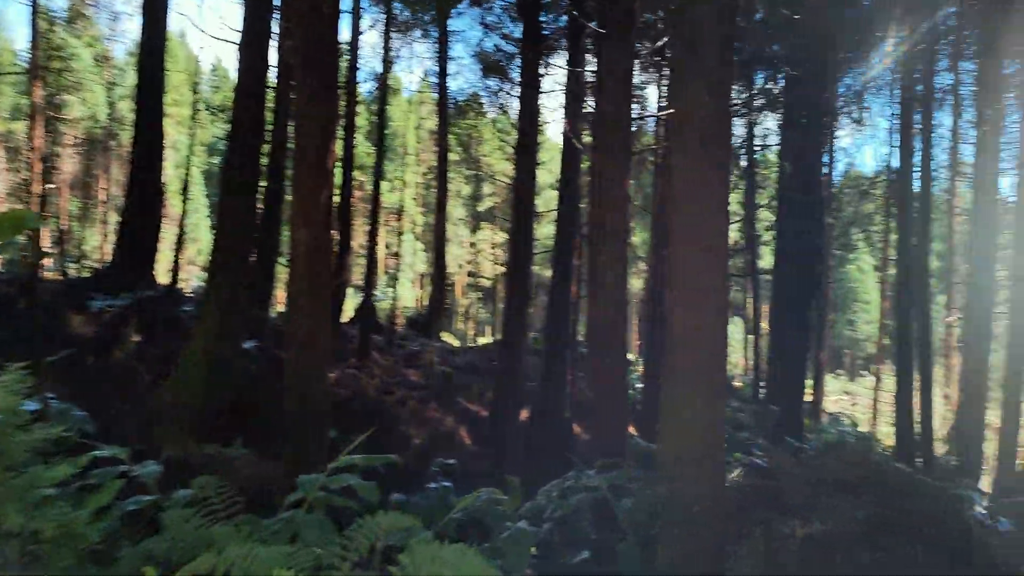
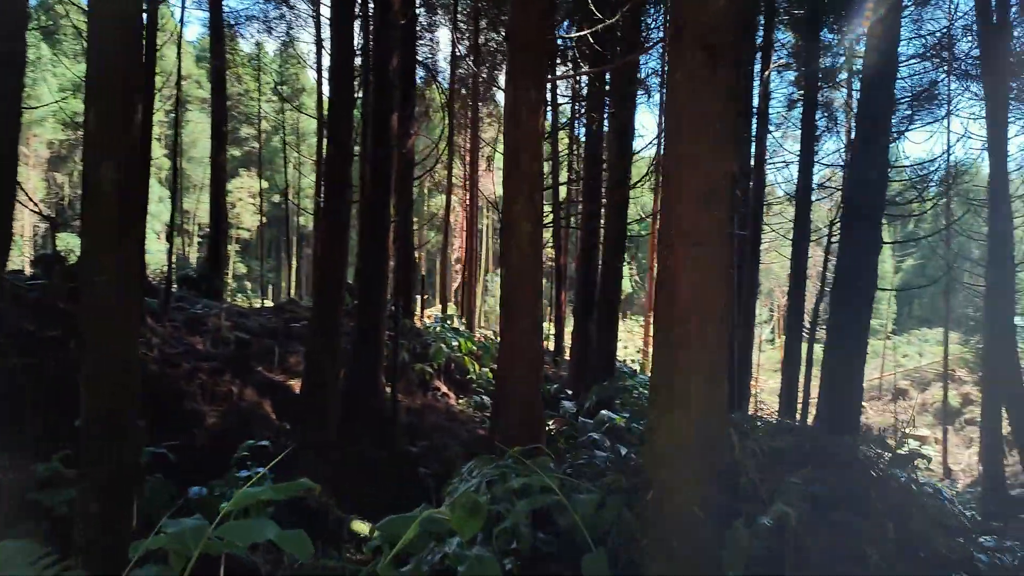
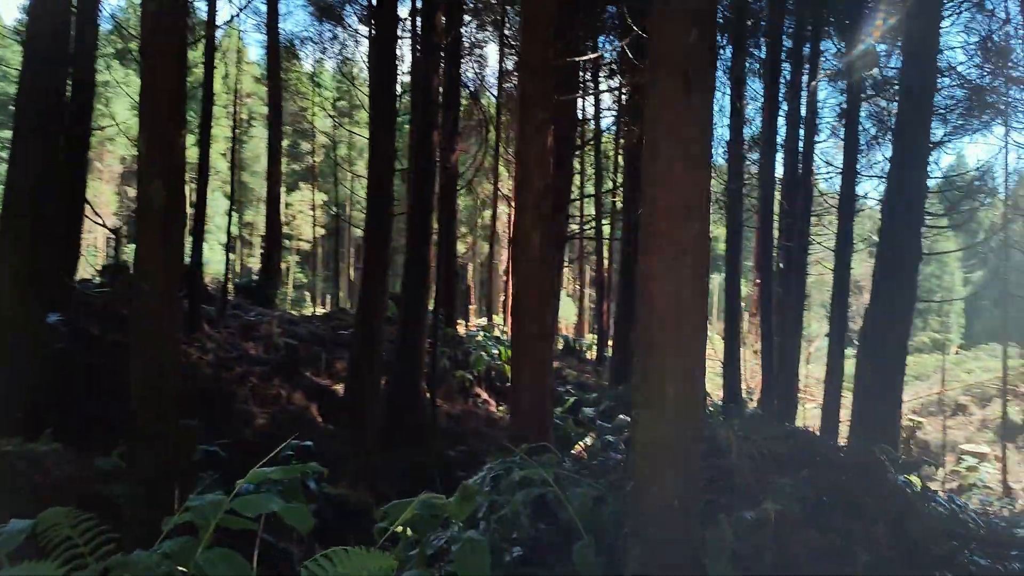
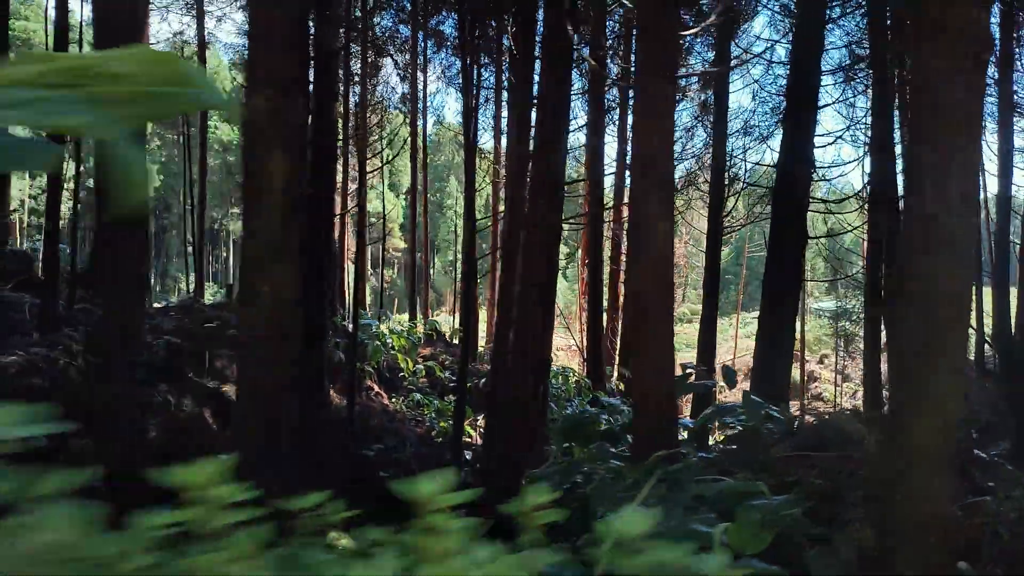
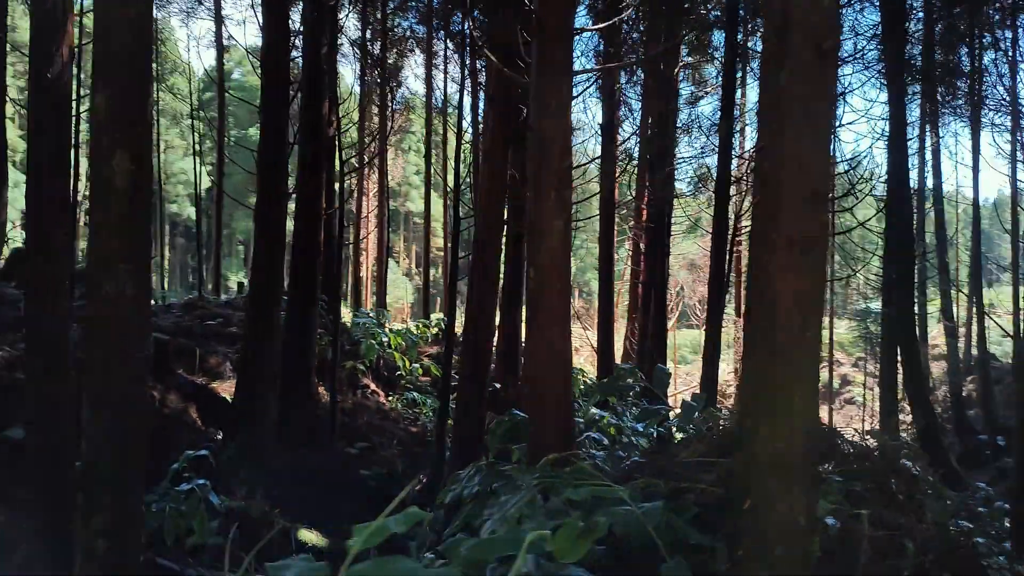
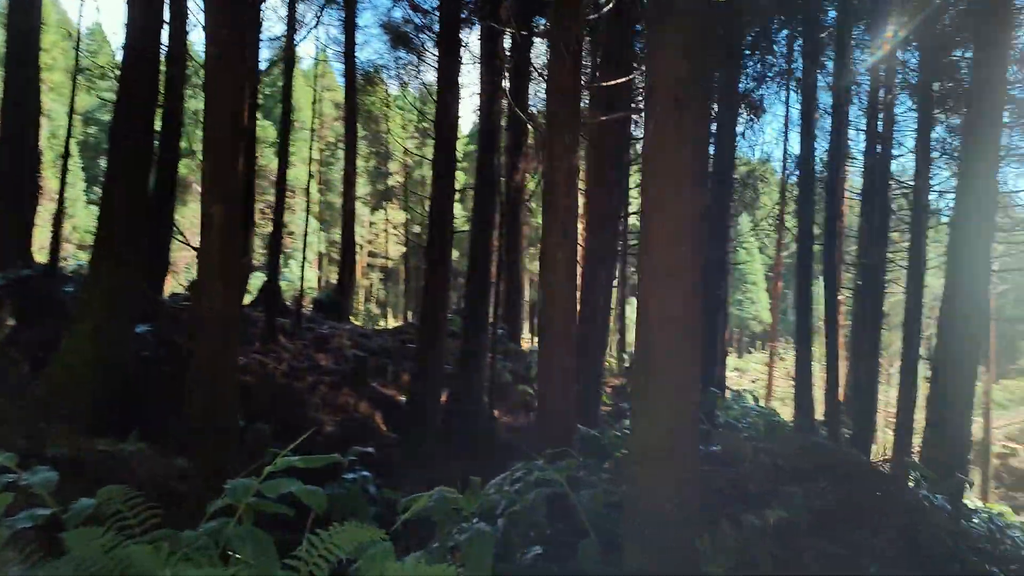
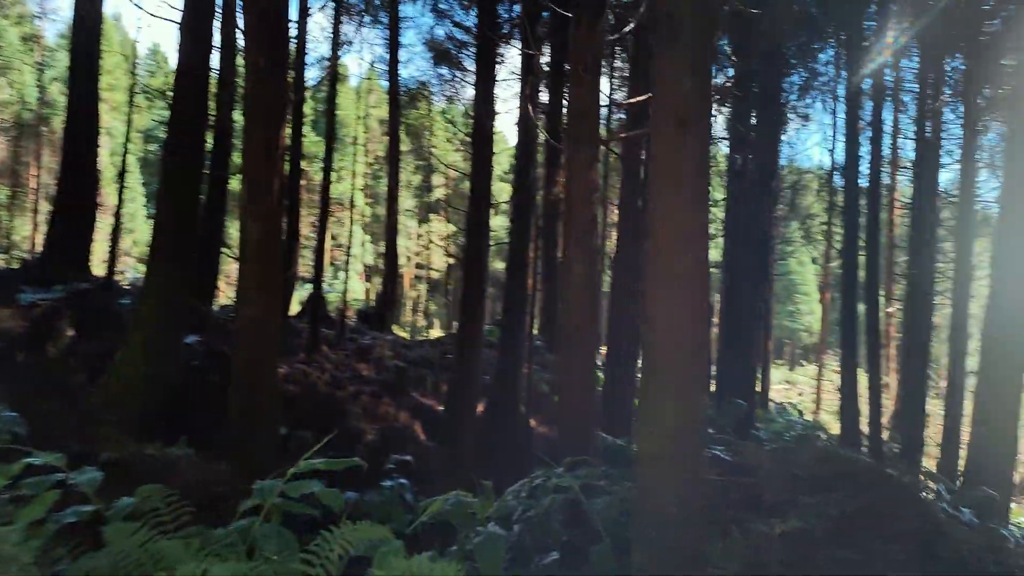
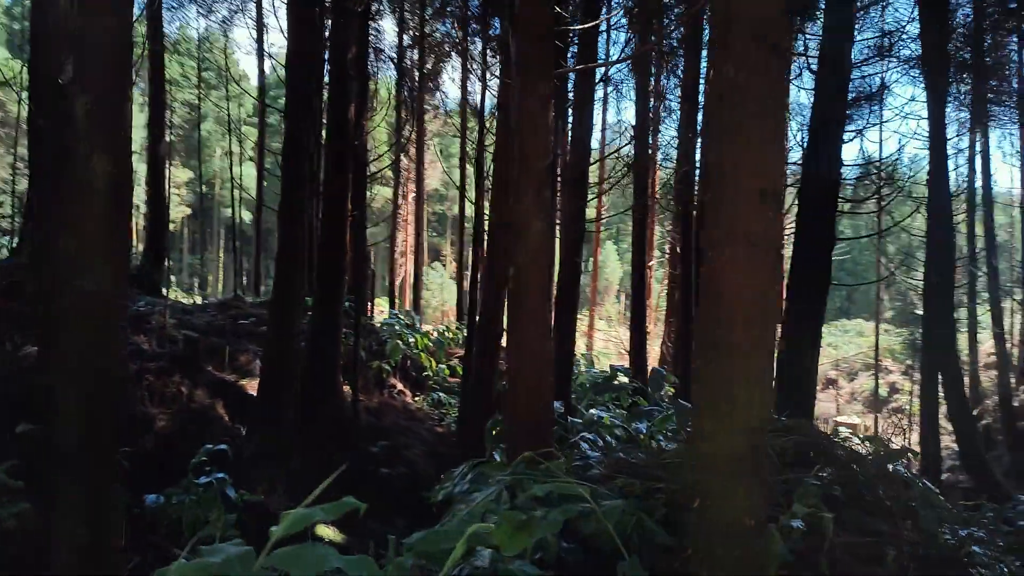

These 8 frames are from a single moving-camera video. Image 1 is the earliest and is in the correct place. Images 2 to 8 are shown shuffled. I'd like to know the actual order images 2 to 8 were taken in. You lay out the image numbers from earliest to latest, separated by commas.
7, 6, 3, 2, 8, 5, 4
